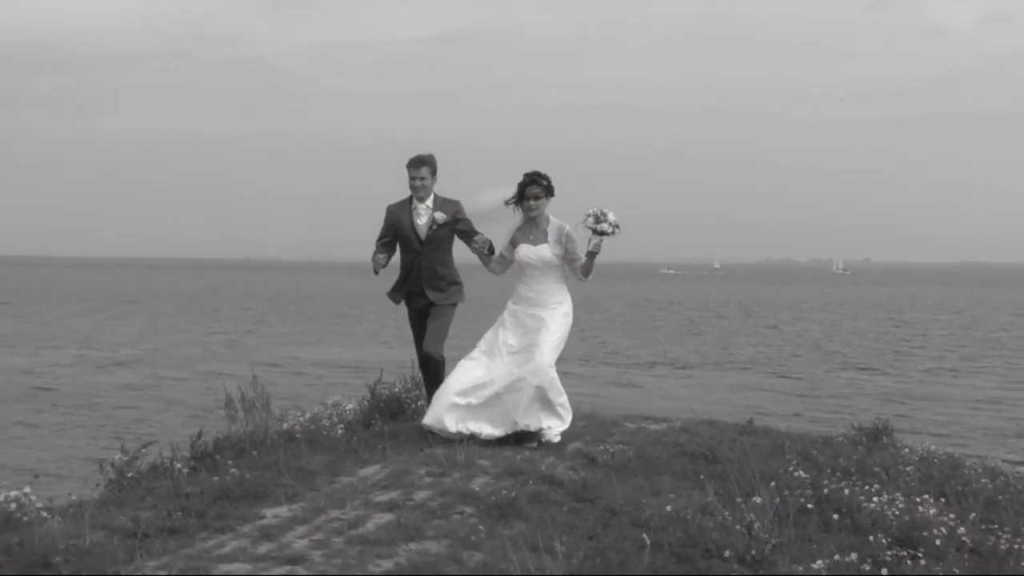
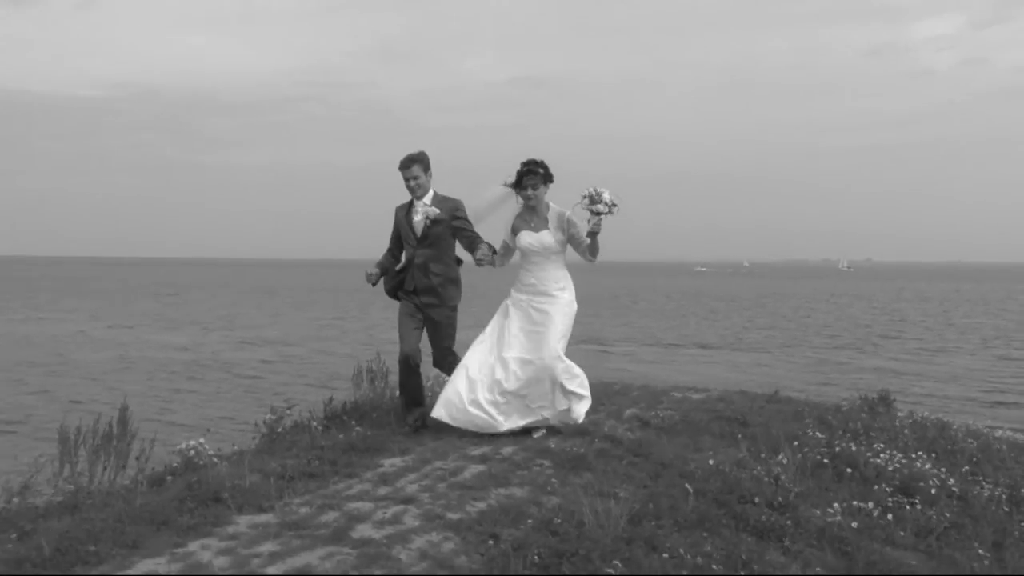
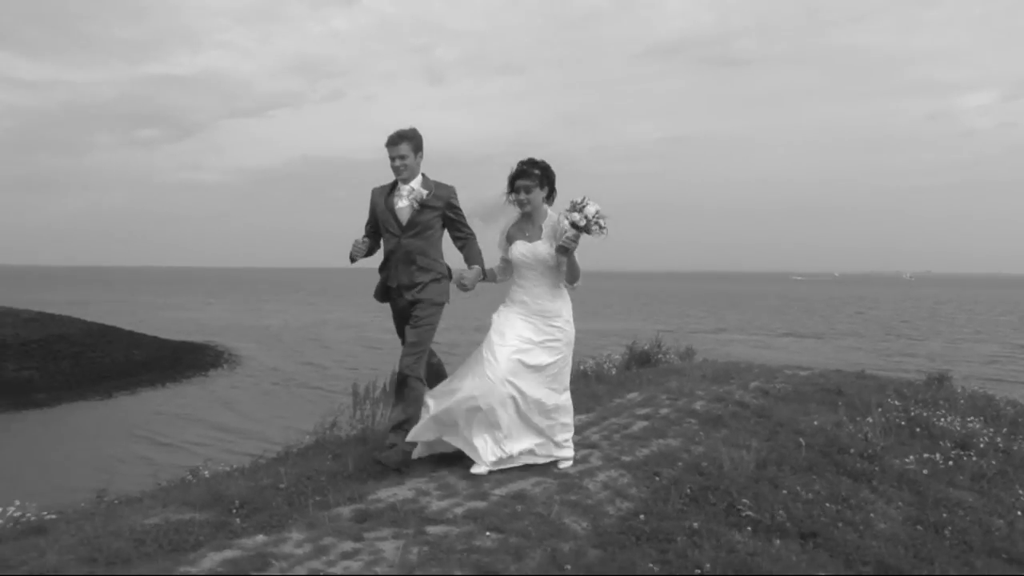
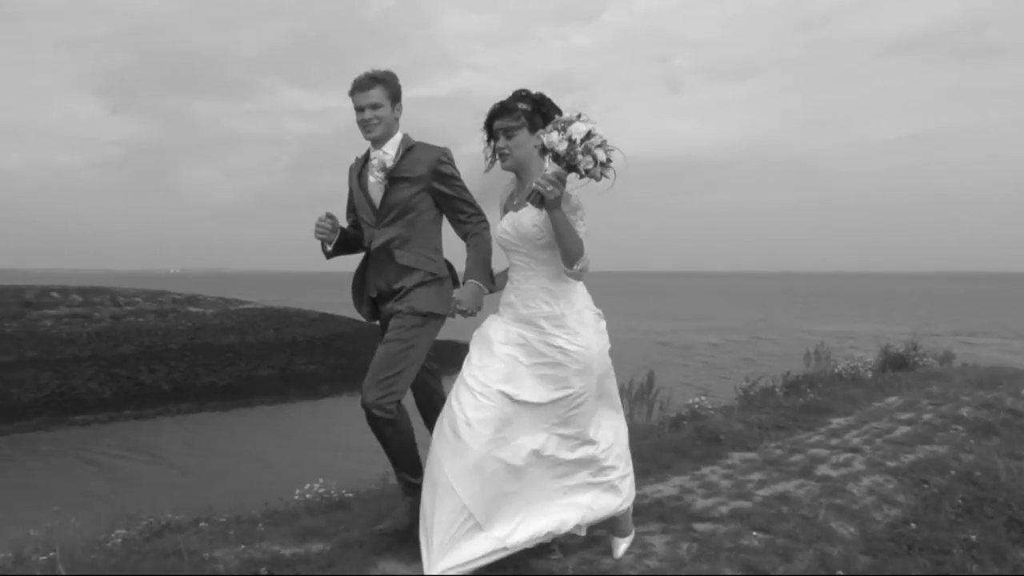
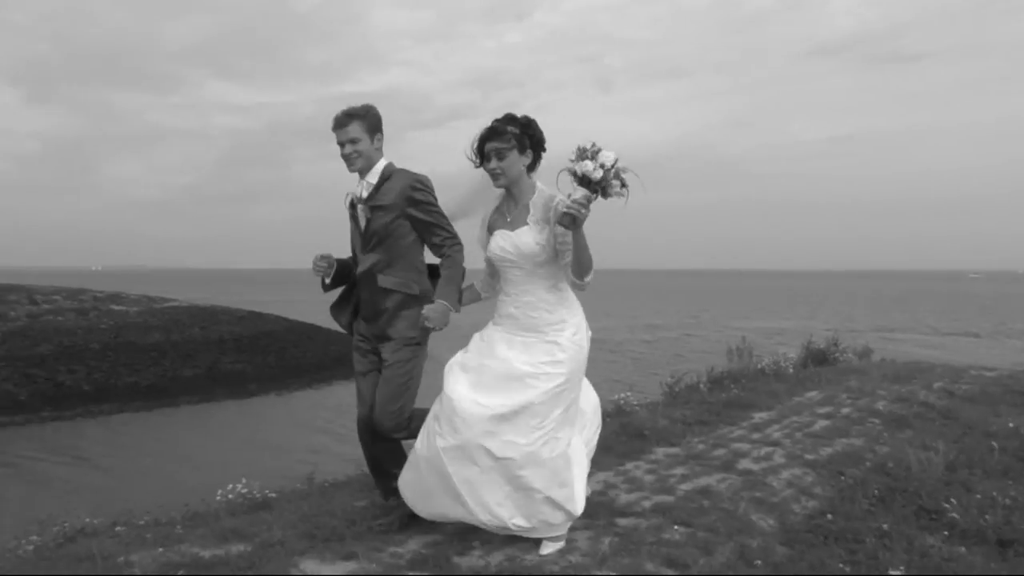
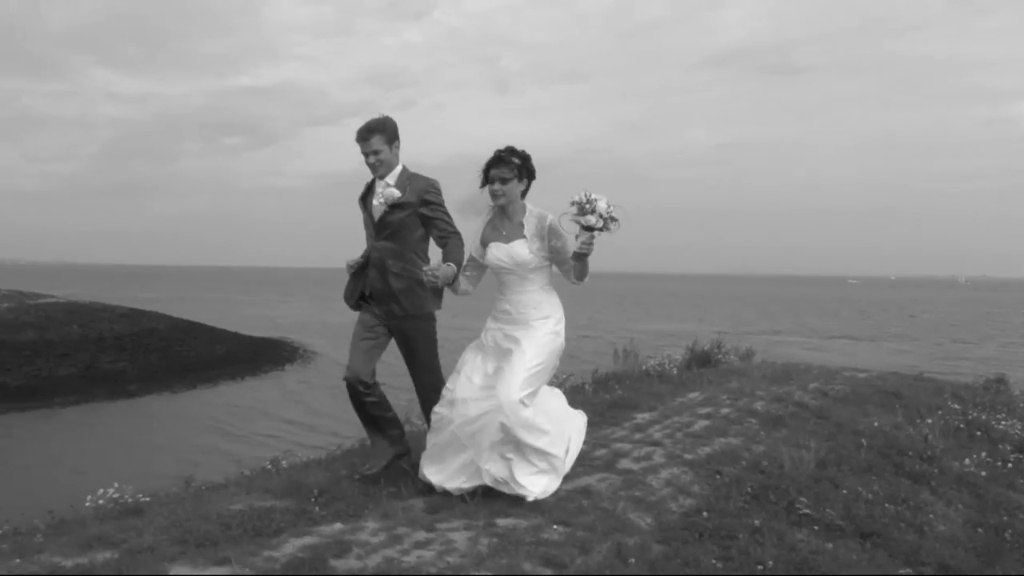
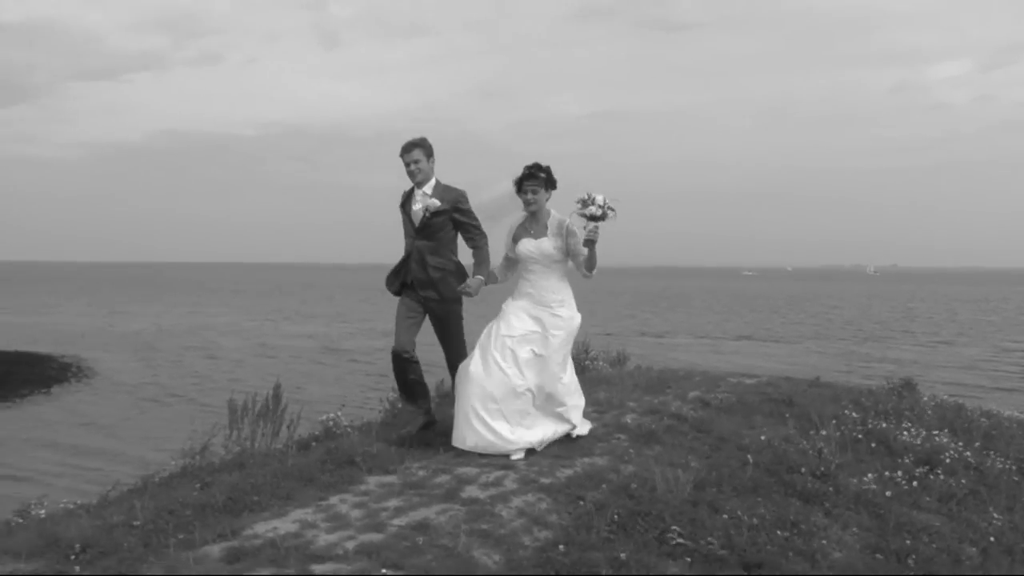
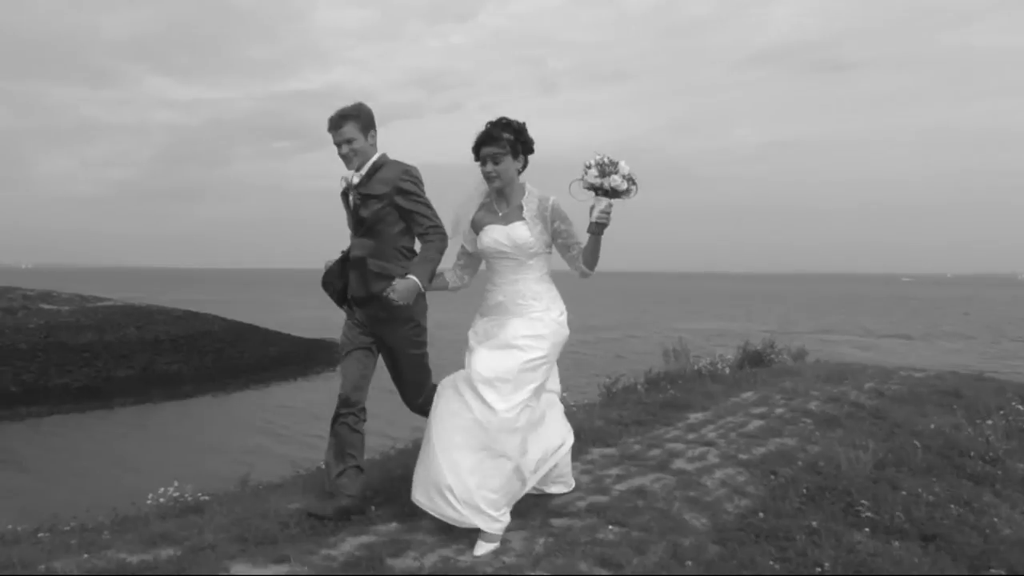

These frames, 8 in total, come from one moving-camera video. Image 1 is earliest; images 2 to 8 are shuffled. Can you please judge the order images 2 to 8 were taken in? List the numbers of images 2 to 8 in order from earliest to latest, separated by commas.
2, 7, 3, 6, 8, 5, 4
